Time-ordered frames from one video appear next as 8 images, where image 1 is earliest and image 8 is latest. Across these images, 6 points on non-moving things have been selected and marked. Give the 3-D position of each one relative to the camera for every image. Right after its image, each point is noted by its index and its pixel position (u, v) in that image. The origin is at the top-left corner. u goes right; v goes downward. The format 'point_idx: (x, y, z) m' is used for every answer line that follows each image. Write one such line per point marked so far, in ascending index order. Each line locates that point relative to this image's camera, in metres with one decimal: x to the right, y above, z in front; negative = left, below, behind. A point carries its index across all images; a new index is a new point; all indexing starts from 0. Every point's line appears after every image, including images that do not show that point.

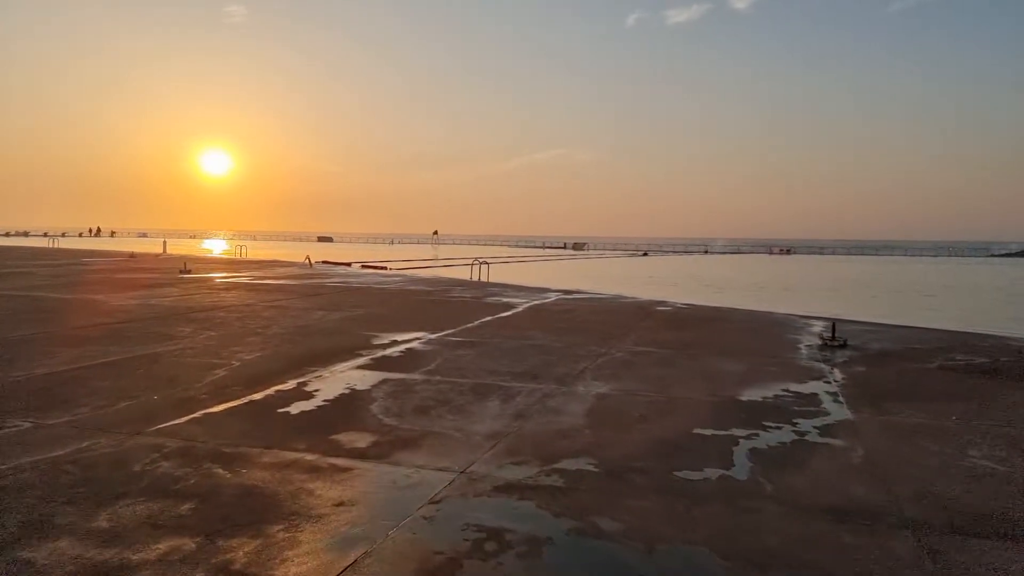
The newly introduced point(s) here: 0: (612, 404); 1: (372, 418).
0: (+0.7, -0.9, +4.9) m
1: (-1.0, -0.9, +4.6) m
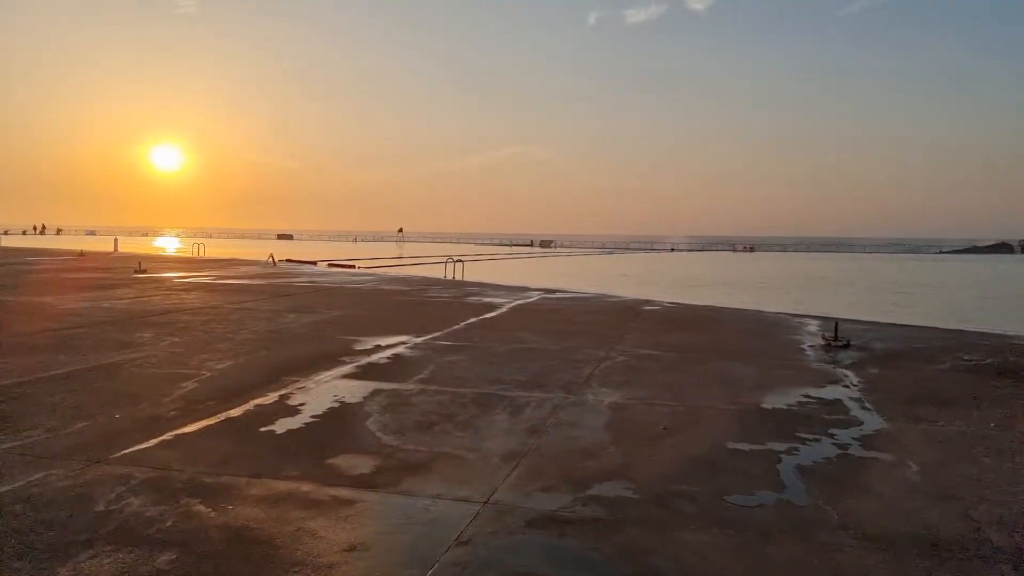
0: (+0.8, -0.9, +4.5) m
1: (-0.9, -0.9, +4.1) m
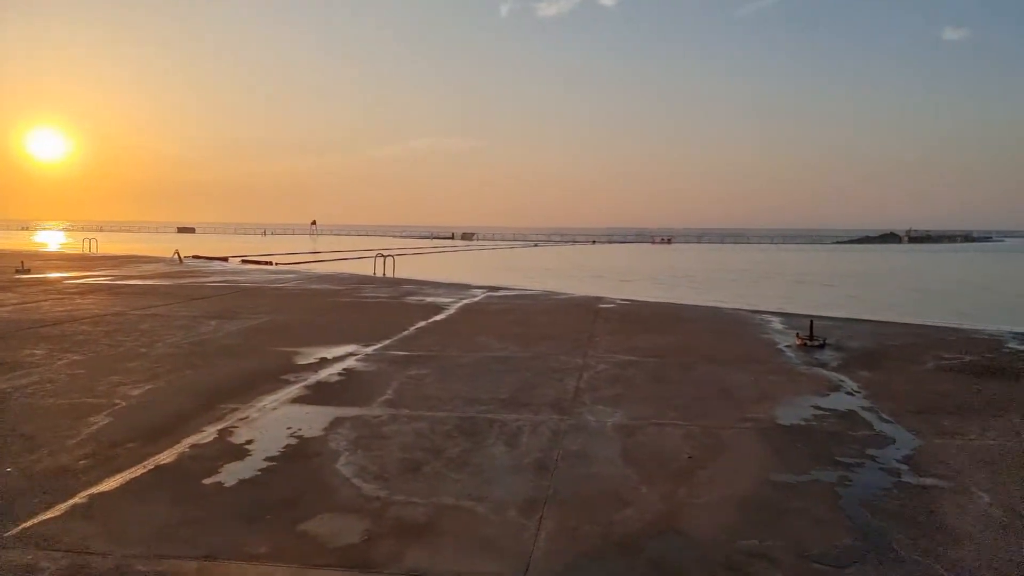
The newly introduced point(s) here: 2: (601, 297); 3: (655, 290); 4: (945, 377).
0: (+0.8, -0.9, +3.9) m
1: (-0.8, -1.0, +3.3) m
2: (+1.5, -0.2, +11.3) m
3: (+3.7, -0.1, +17.5) m
4: (+3.5, -0.7, +5.5) m
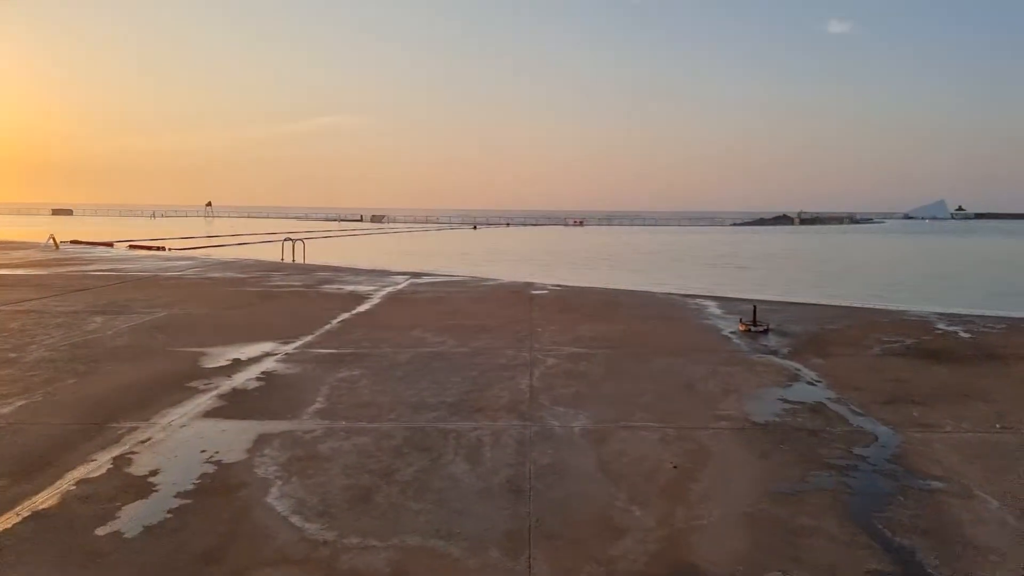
0: (+0.6, -0.9, +3.6) m
1: (-0.9, -1.0, +2.7) m
2: (+0.3, +0.1, +10.9) m
3: (+1.6, +0.3, +17.3) m
4: (+3.1, -0.6, +5.5) m
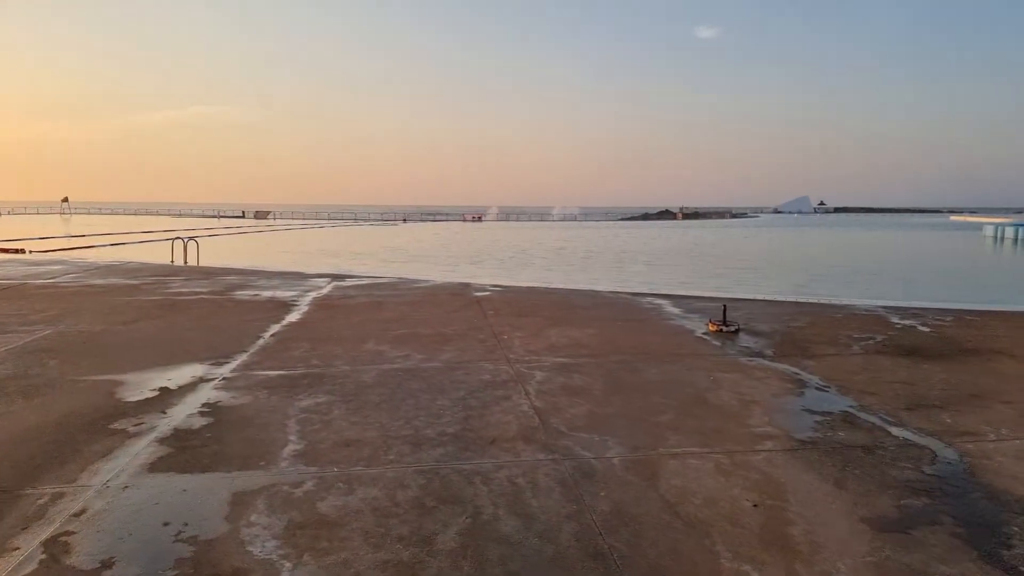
0: (+0.8, -0.9, +3.1) m
1: (-0.6, -1.1, +2.0) m
2: (-0.7, +0.1, +10.3) m
3: (-0.5, +0.4, +16.8) m
4: (+3.0, -0.6, +5.4) m
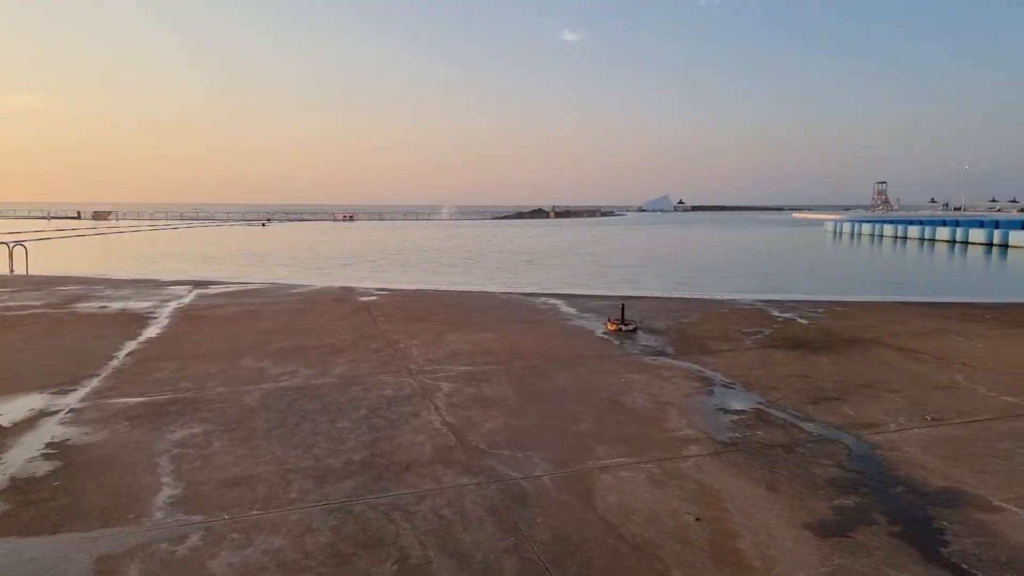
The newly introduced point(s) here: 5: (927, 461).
0: (+0.5, -0.9, +2.9) m
1: (-0.6, -1.1, +1.6) m
2: (-2.4, 0.0, +9.7) m
3: (-3.3, +0.3, +16.2) m
4: (+2.2, -0.6, +5.5) m
5: (+2.1, -0.9, +3.4) m
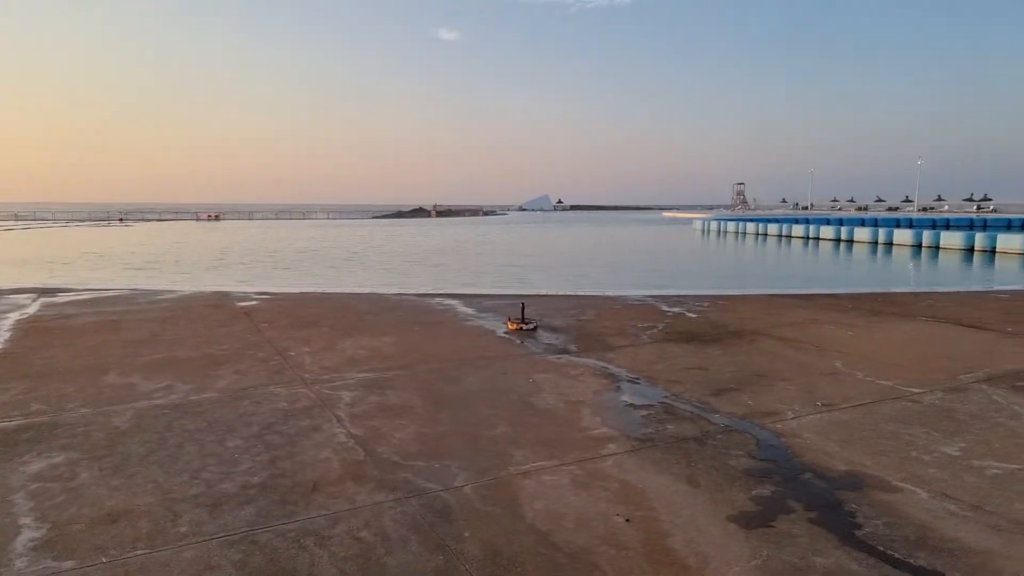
0: (+0.2, -0.9, +2.8) m
1: (-0.7, -1.1, +1.3) m
2: (-3.8, -0.1, +9.0) m
3: (-5.9, +0.2, +15.2) m
4: (+1.4, -0.5, +5.7) m
5: (+1.6, -0.8, +3.5) m
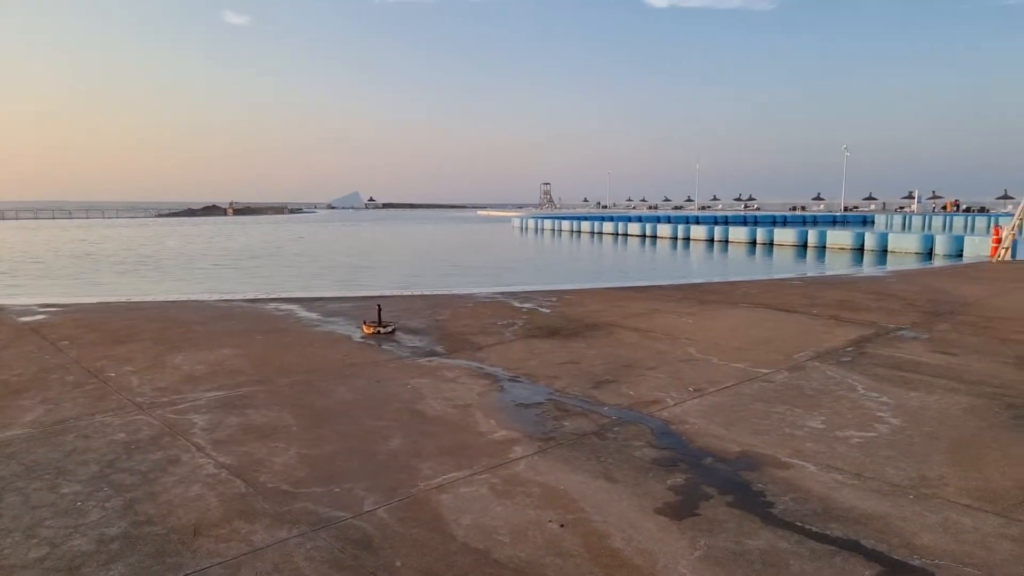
0: (-0.1, -0.9, +2.6) m
1: (-0.6, -1.2, +1.0) m
2: (-5.7, -0.2, +7.5) m
3: (-9.4, 0.0, +12.9) m
4: (+0.2, -0.5, +5.7) m
5: (+1.1, -0.8, +3.7) m
